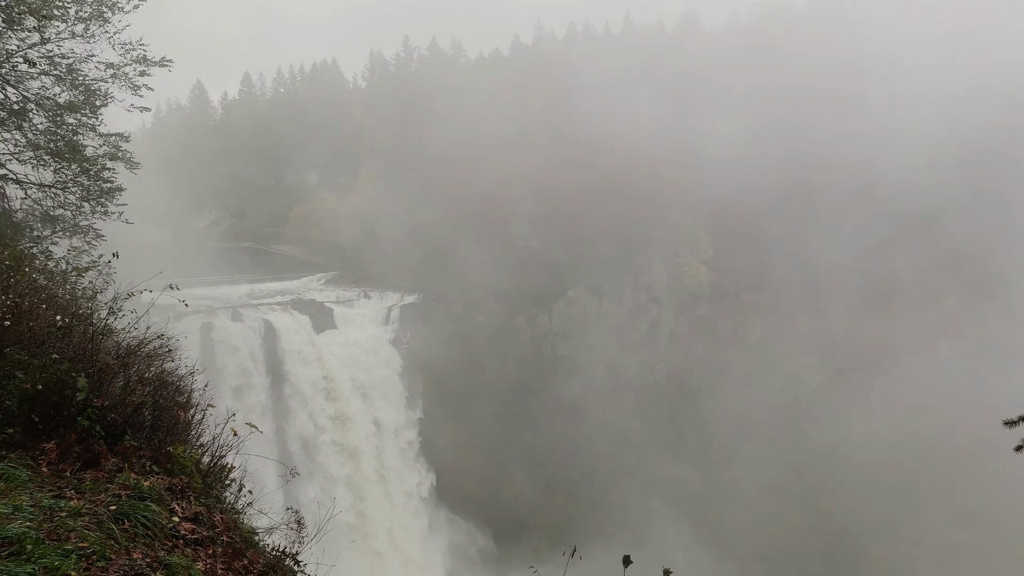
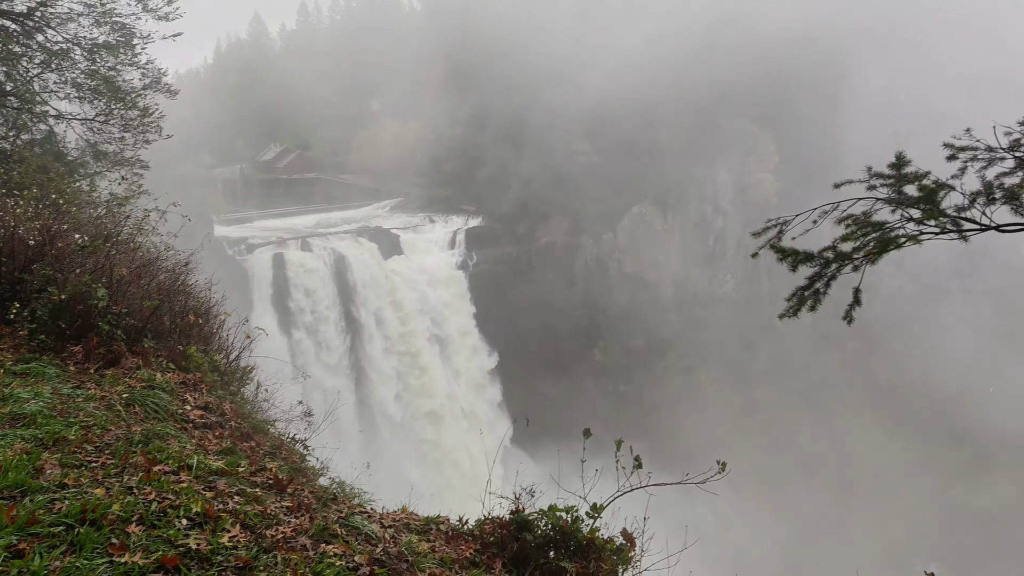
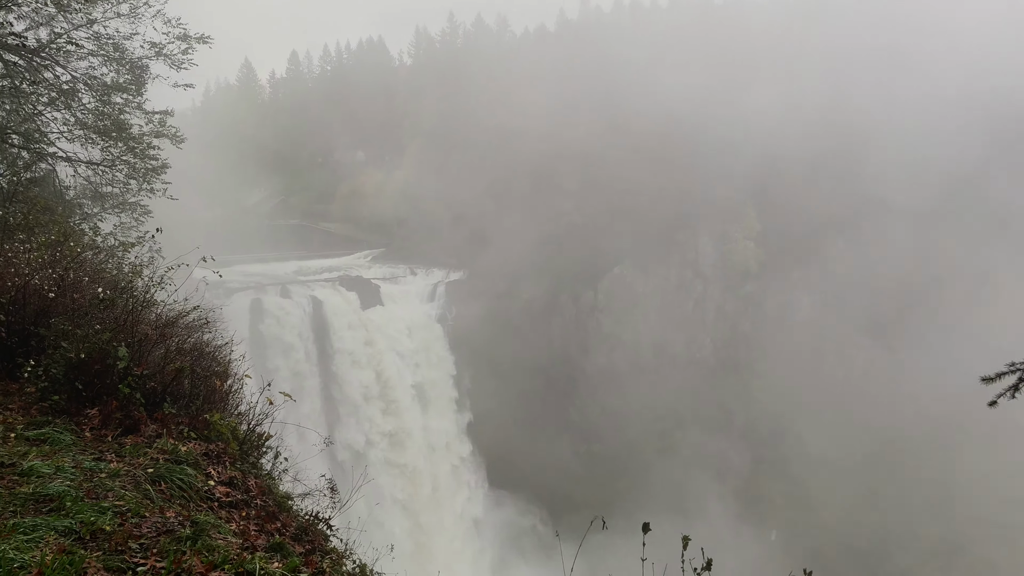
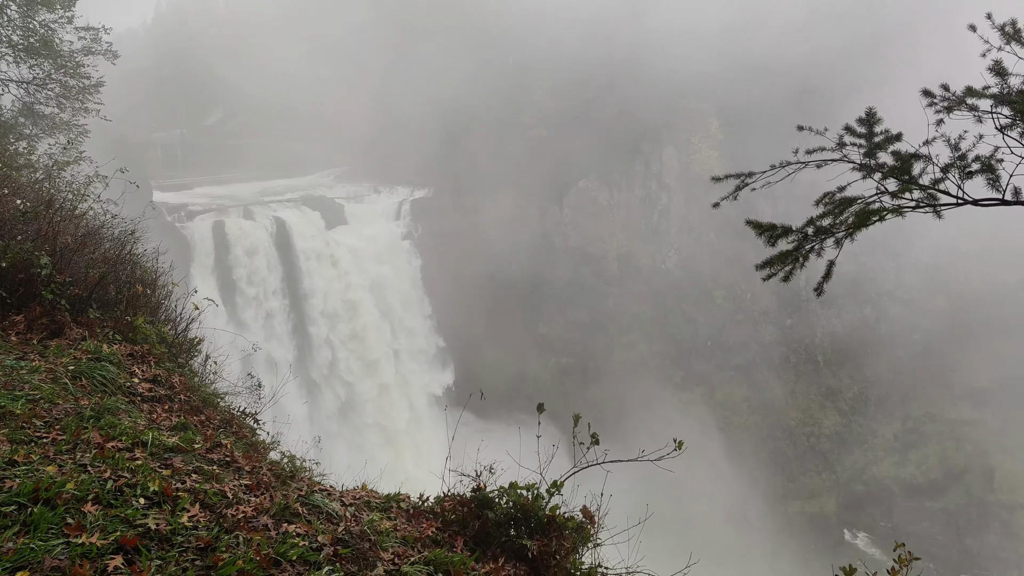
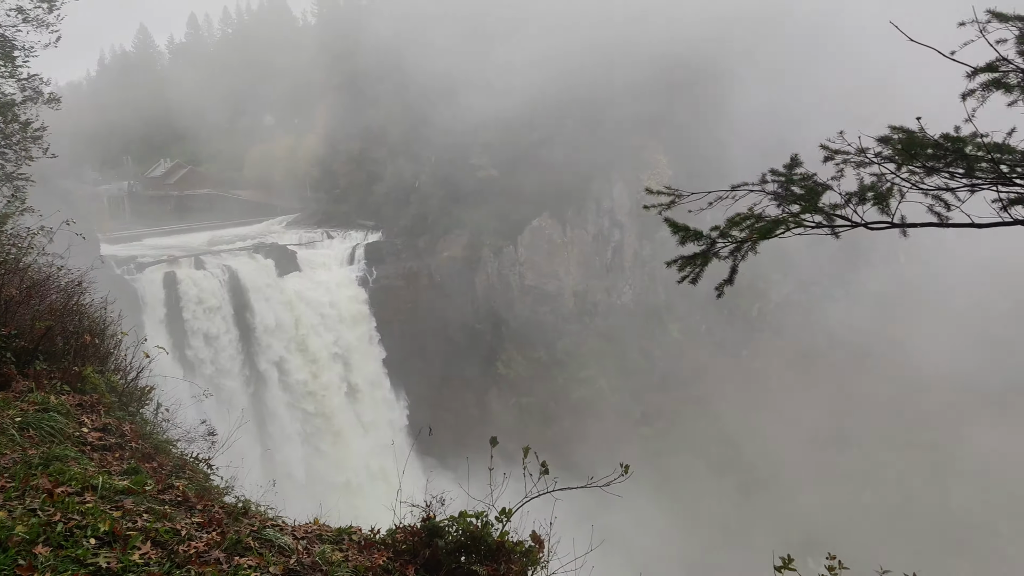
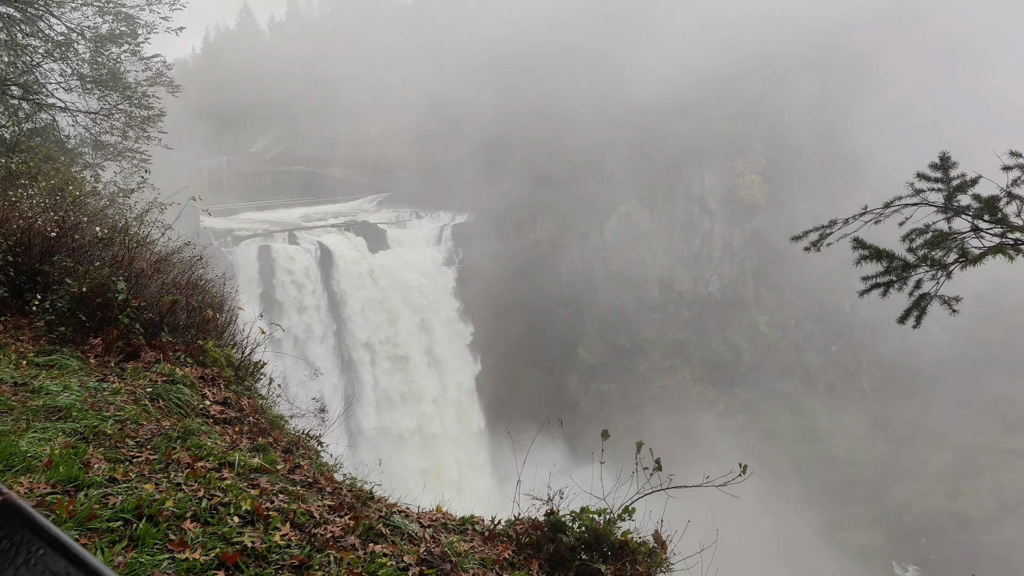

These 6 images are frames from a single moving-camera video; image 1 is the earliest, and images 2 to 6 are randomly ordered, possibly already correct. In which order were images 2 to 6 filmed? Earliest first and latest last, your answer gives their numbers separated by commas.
3, 4, 6, 2, 5
